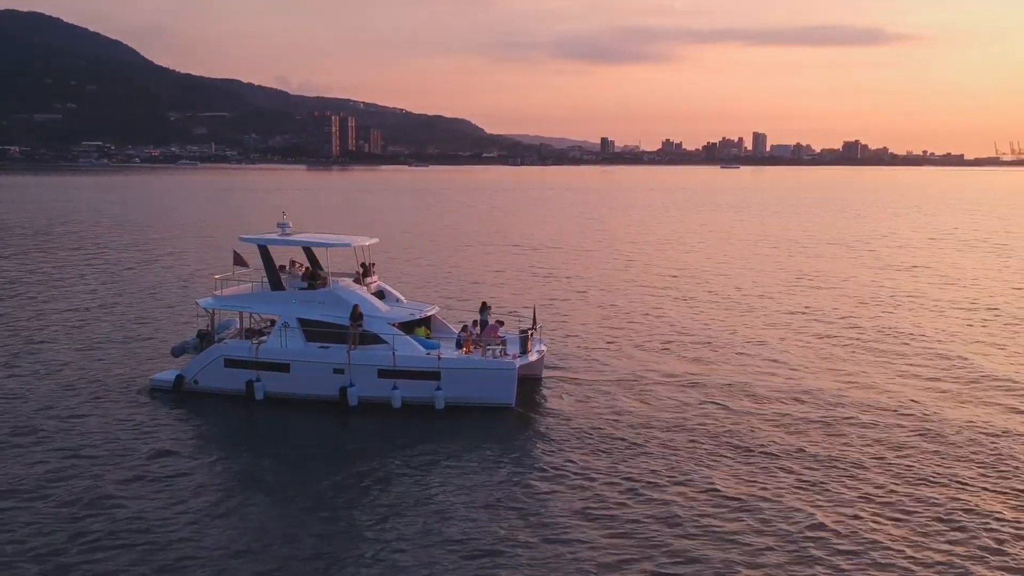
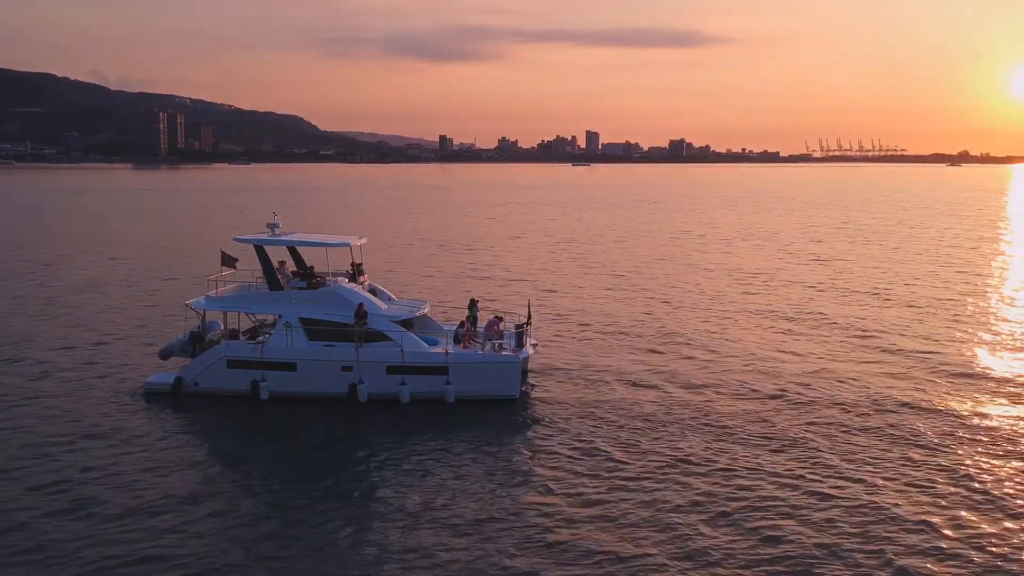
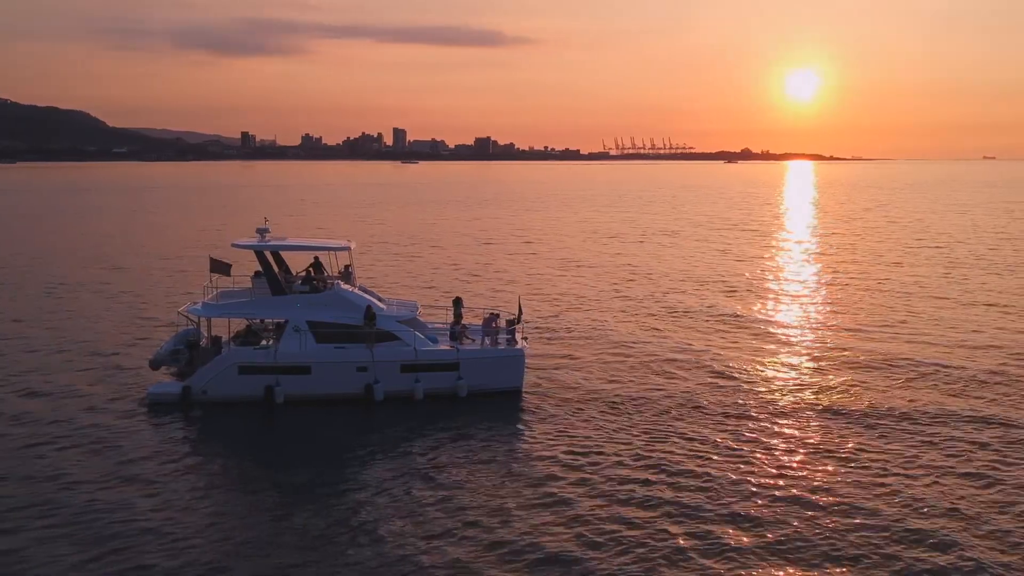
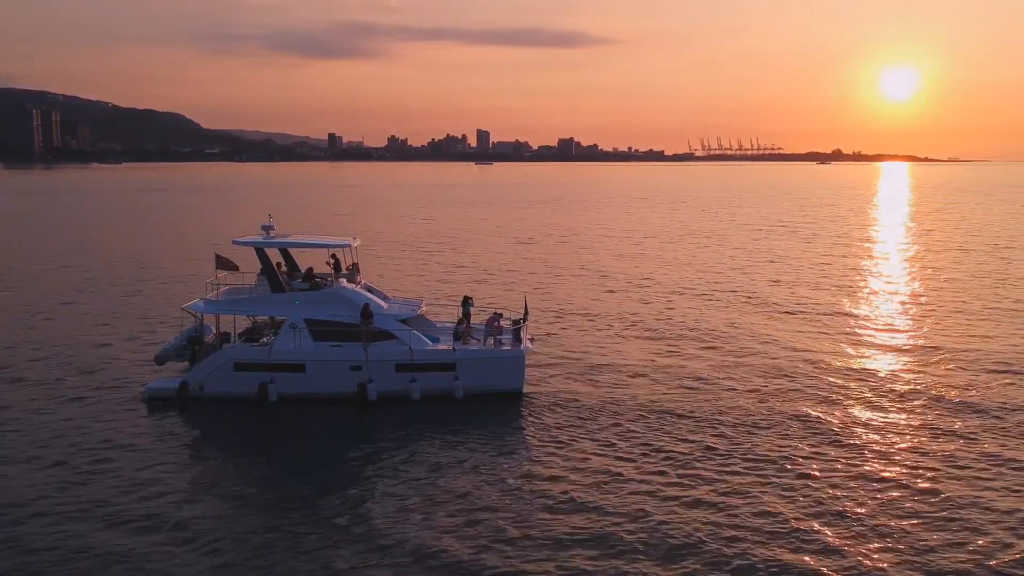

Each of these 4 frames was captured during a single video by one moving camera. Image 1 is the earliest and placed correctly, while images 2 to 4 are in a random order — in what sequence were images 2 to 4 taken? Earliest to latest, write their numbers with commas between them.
2, 4, 3
